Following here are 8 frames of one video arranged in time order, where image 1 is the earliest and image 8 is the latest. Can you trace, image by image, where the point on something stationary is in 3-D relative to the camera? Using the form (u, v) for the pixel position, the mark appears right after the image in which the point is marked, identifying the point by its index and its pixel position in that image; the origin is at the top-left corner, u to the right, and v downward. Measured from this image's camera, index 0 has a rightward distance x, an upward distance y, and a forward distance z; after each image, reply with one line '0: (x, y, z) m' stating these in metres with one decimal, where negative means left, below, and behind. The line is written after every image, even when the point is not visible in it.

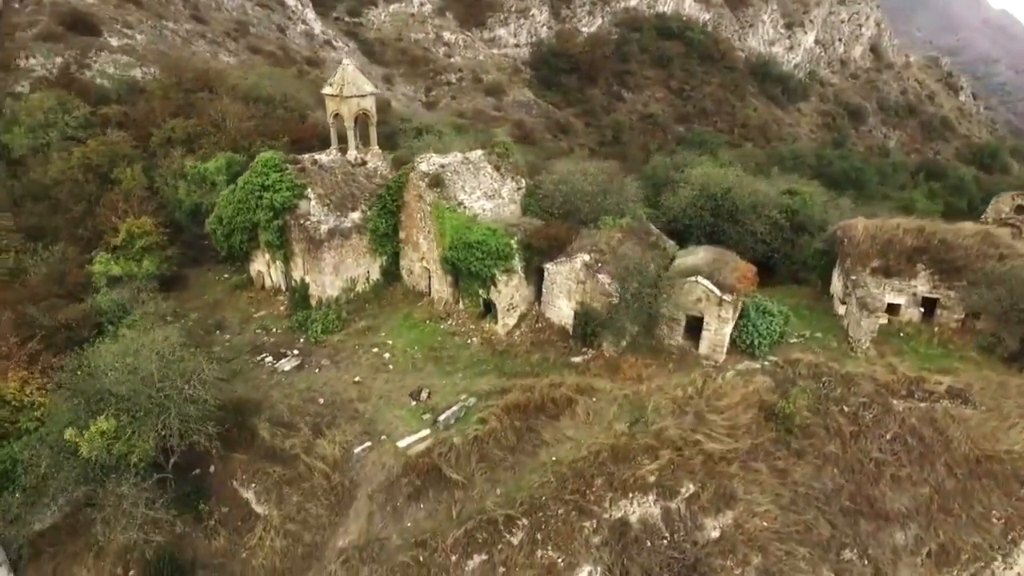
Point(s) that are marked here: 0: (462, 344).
0: (-1.0, -1.2, +14.3) m
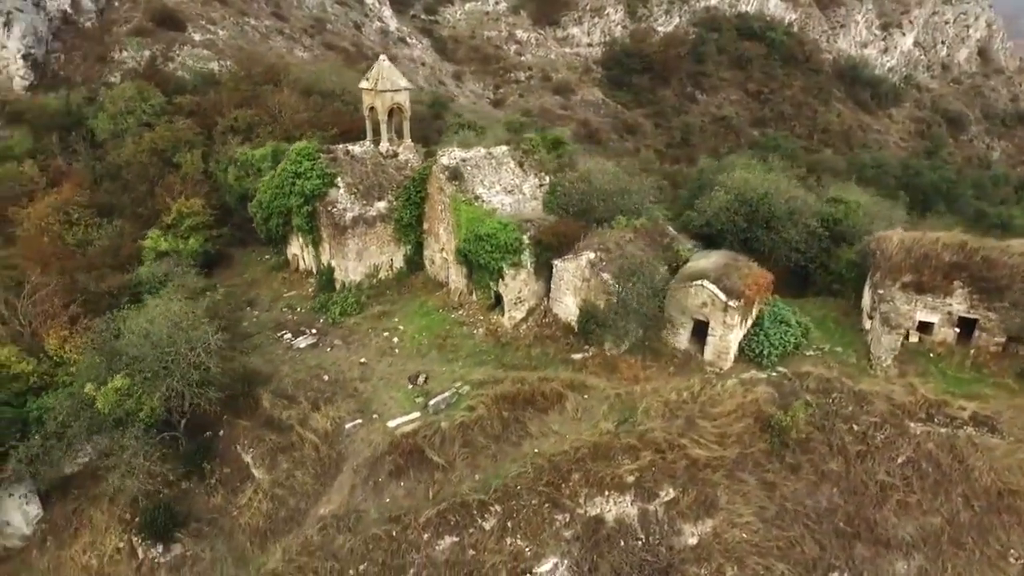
0: (-0.9, -1.0, +14.8) m
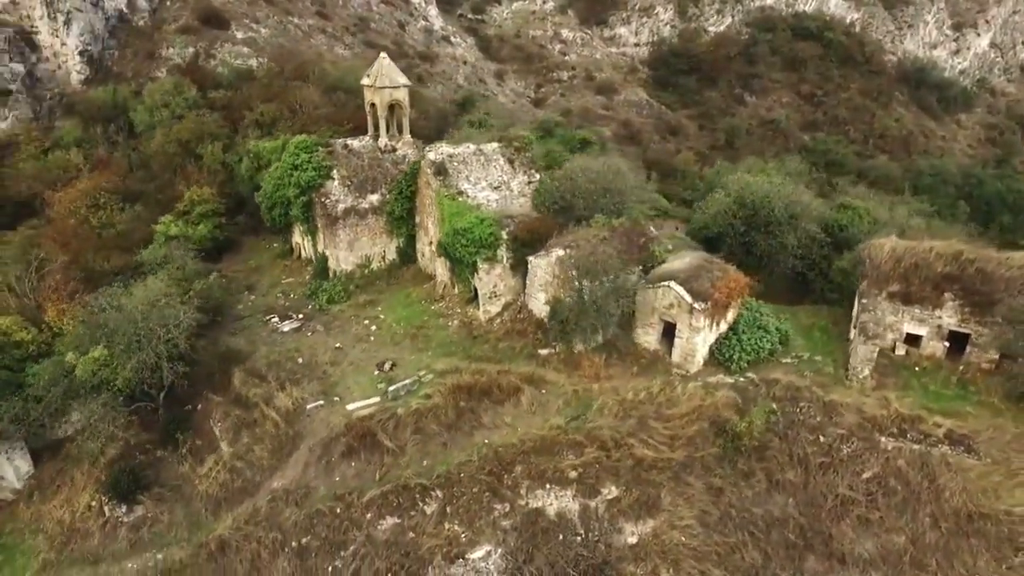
0: (-1.5, -0.8, +15.2) m
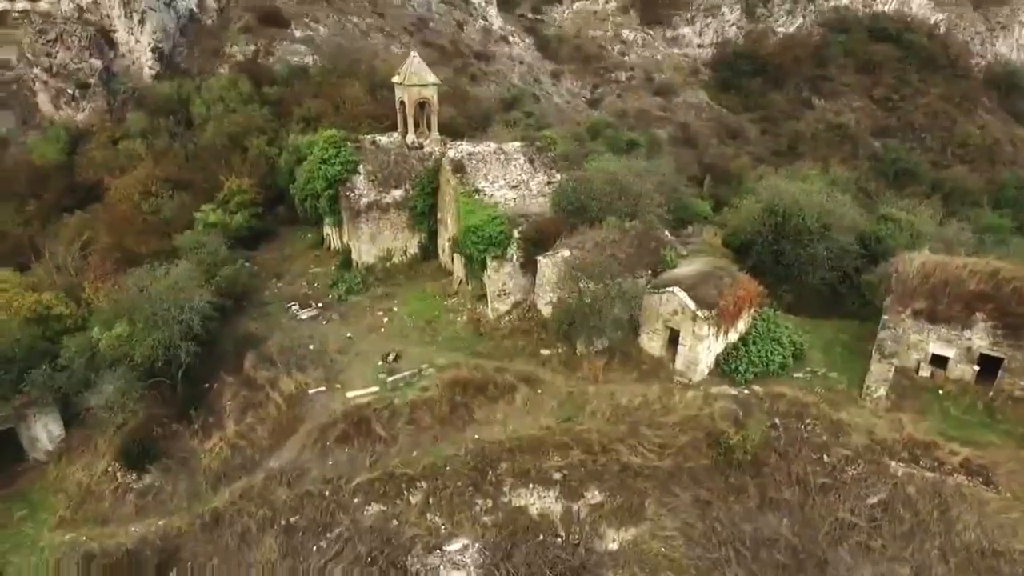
0: (-1.3, -0.7, +15.4) m
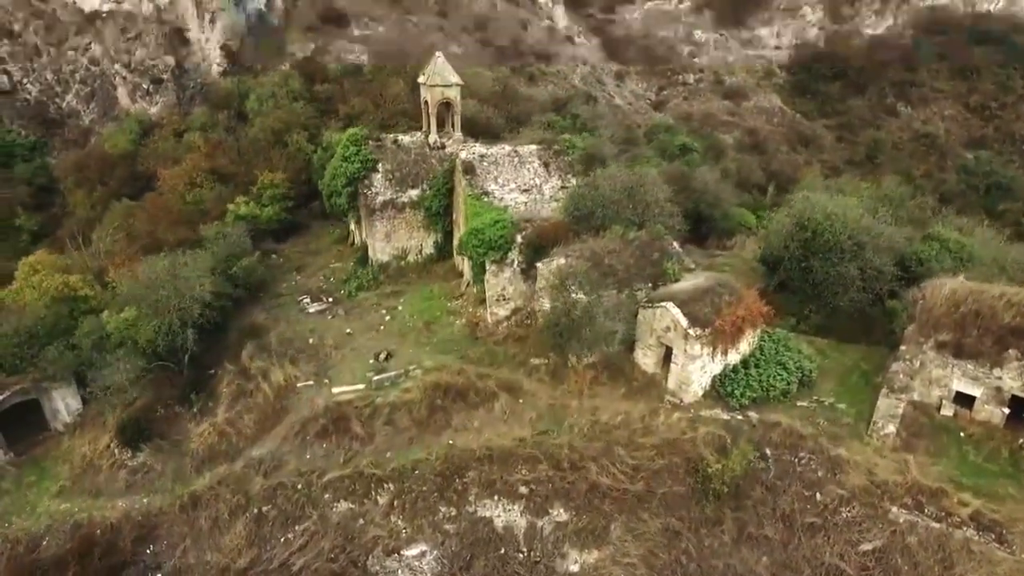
0: (-1.3, -0.8, +15.3) m
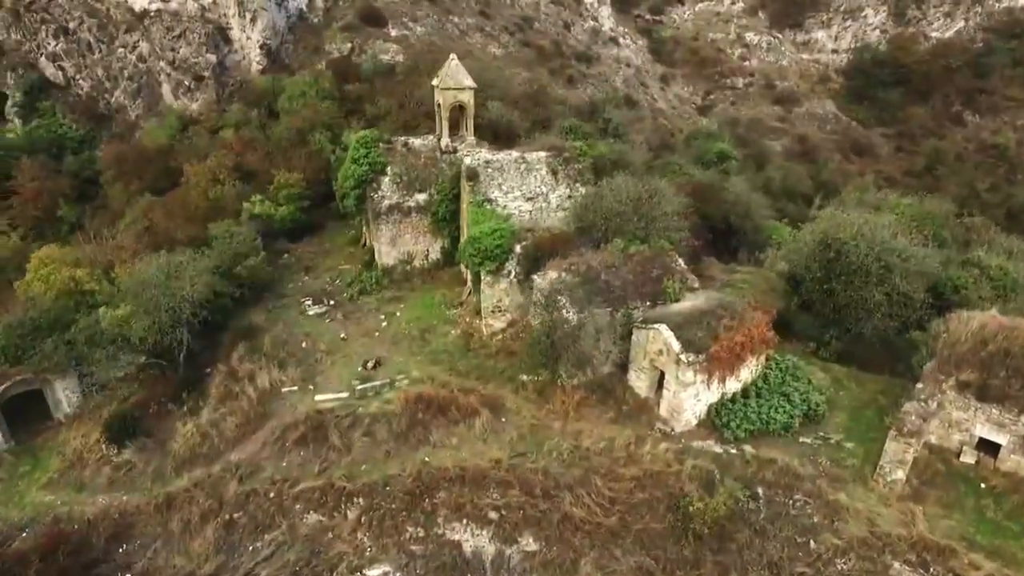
0: (-1.4, -1.0, +14.9) m
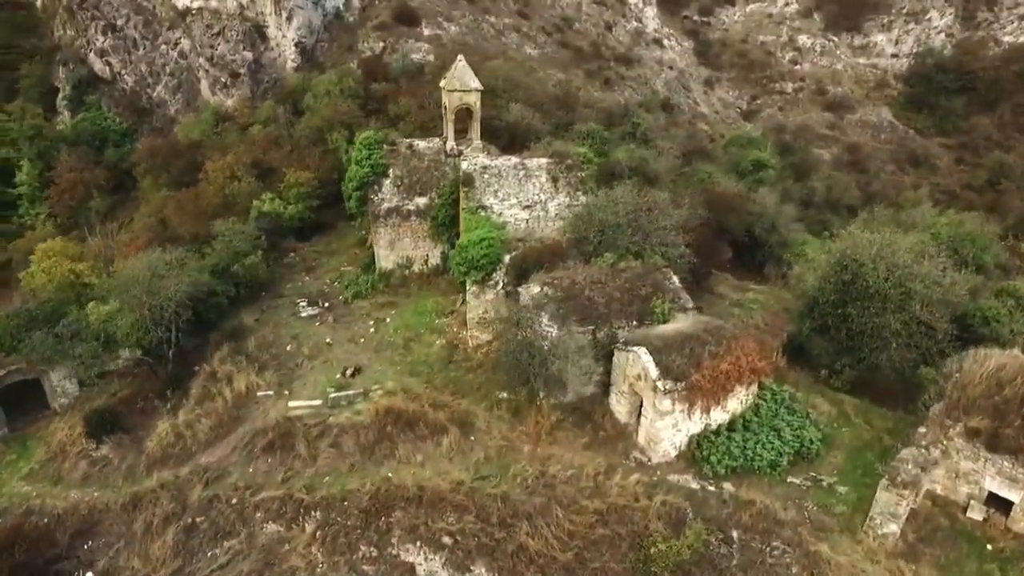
0: (-1.6, -1.1, +14.4) m
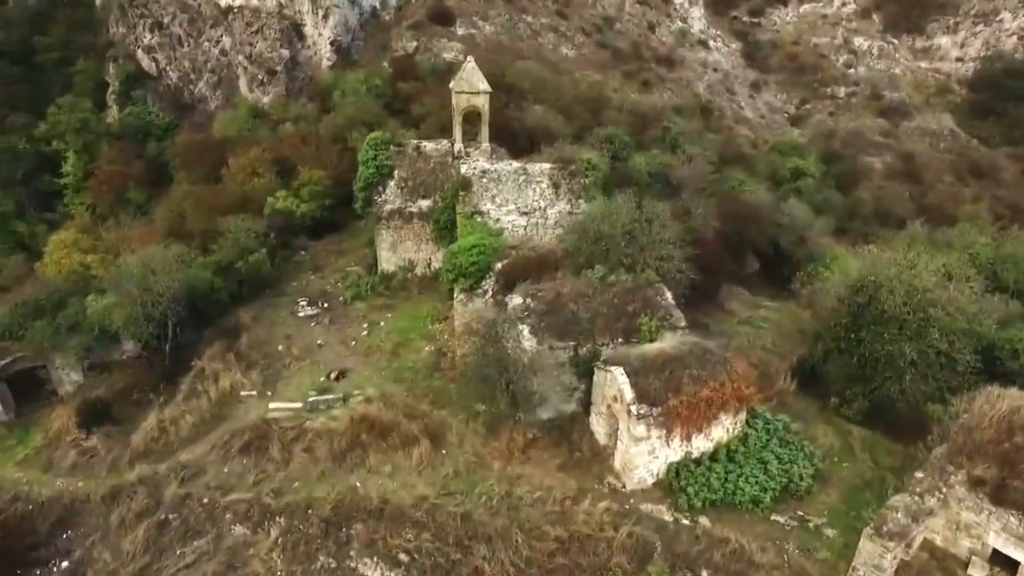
0: (-1.8, -1.2, +14.1) m
